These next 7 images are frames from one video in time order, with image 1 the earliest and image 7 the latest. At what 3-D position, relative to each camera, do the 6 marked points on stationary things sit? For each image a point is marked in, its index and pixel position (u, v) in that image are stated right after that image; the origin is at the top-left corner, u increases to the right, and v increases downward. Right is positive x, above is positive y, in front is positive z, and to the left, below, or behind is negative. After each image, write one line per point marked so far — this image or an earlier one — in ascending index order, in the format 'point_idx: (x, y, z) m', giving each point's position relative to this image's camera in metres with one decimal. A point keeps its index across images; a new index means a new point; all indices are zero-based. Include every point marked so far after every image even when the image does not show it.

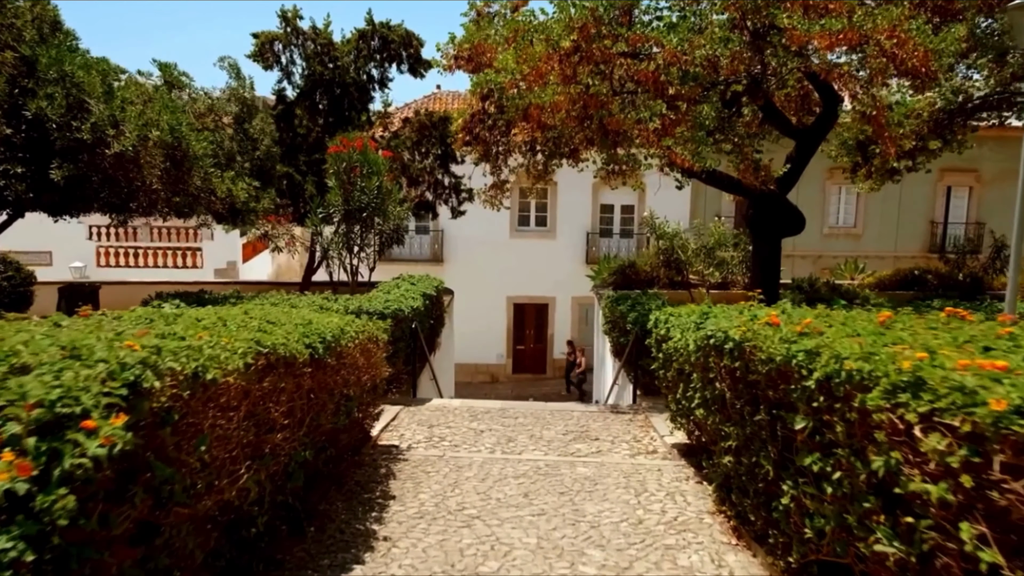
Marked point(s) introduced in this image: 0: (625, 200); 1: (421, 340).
0: (+2.1, +1.7, +16.9) m
1: (-0.8, -0.4, +7.4) m
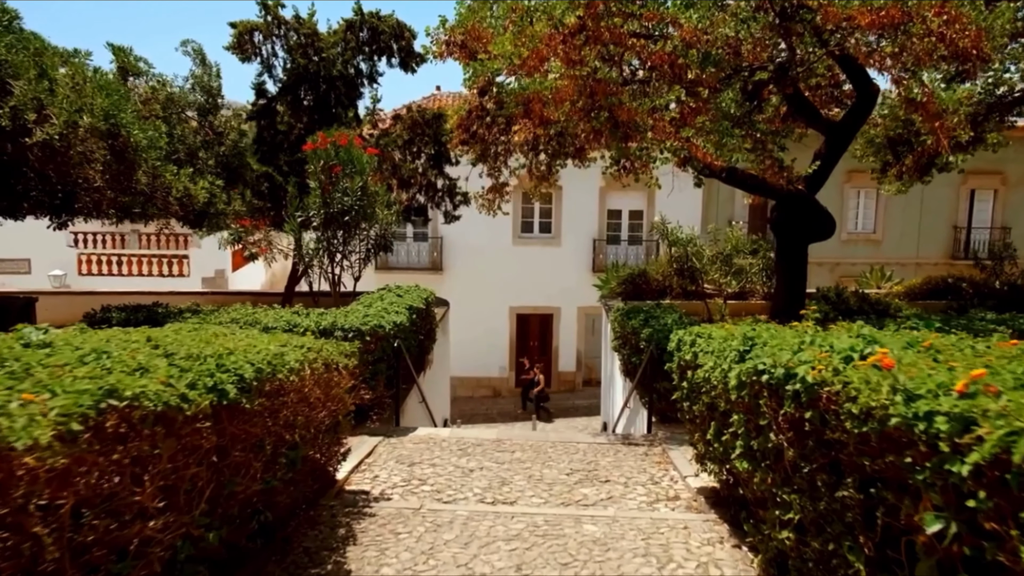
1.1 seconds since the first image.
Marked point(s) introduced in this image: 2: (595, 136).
0: (+2.2, +1.5, +16.0) m
1: (-0.8, -0.5, +6.5) m
2: (+0.6, +1.1, +6.7) m
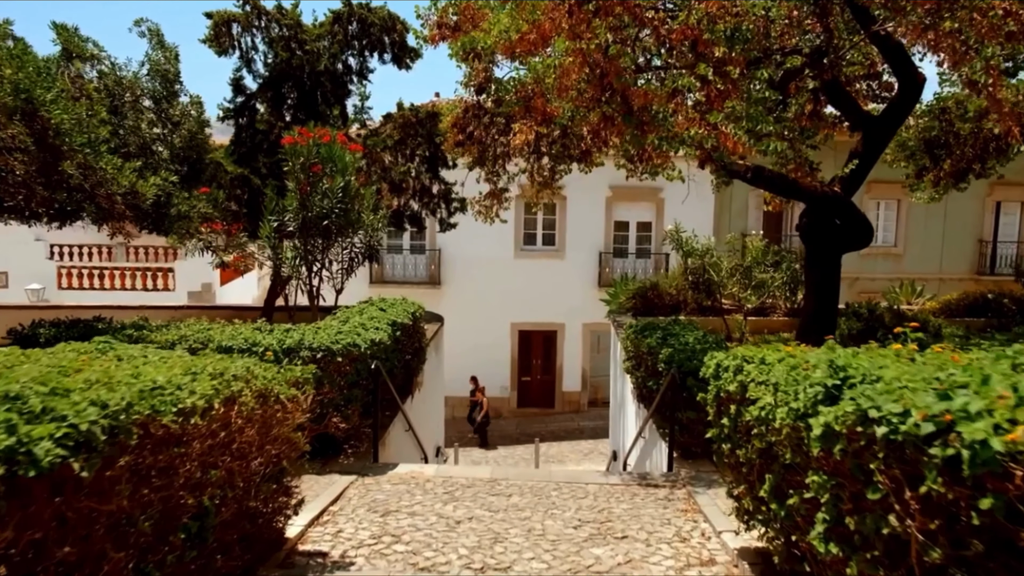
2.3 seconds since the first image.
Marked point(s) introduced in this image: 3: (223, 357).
0: (+2.2, +1.2, +15.1) m
1: (-0.8, -0.6, +5.7) m
2: (+0.6, +1.1, +5.9) m
3: (-1.1, -0.3, +3.4) m
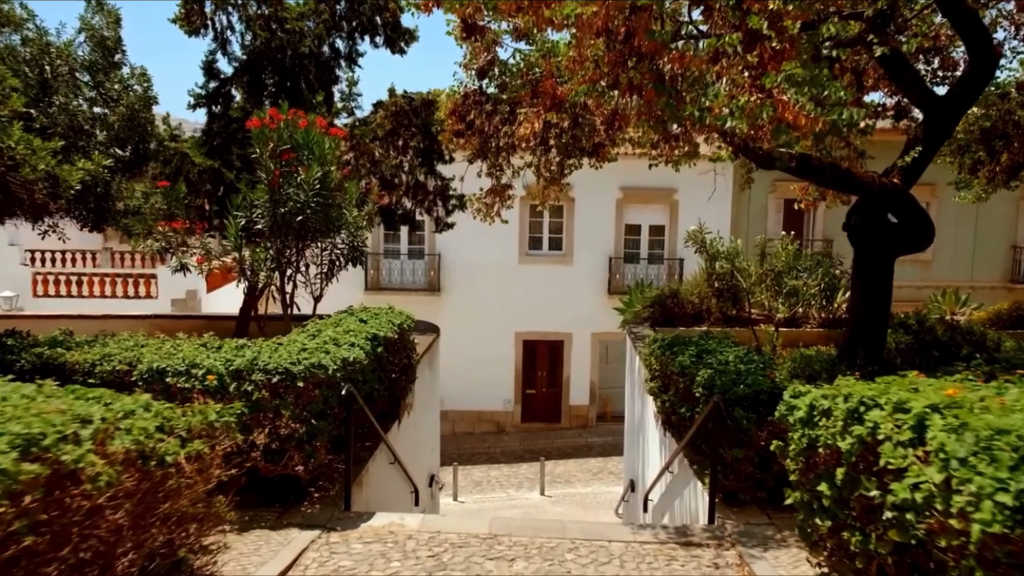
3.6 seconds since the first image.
0: (+2.3, +1.1, +14.2) m
1: (-0.8, -0.7, +4.7) m
2: (+0.7, +1.0, +4.9) m
3: (-1.1, -0.3, +2.4) m
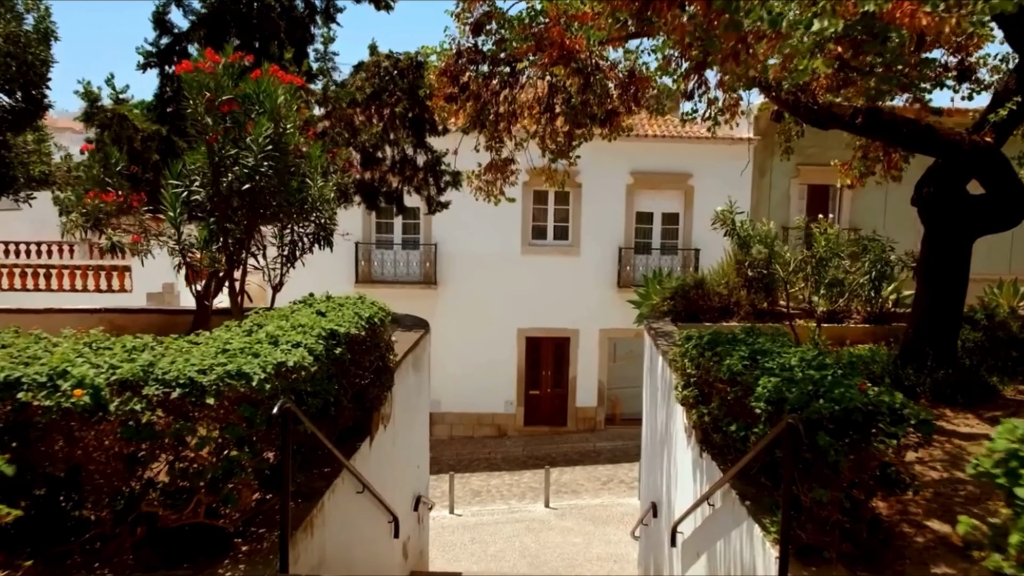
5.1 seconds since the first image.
0: (+2.3, +1.2, +13.0) m
1: (-0.8, -0.6, +3.5) m
2: (+0.6, +1.1, +3.7) m
3: (-1.1, -0.2, +1.2) m
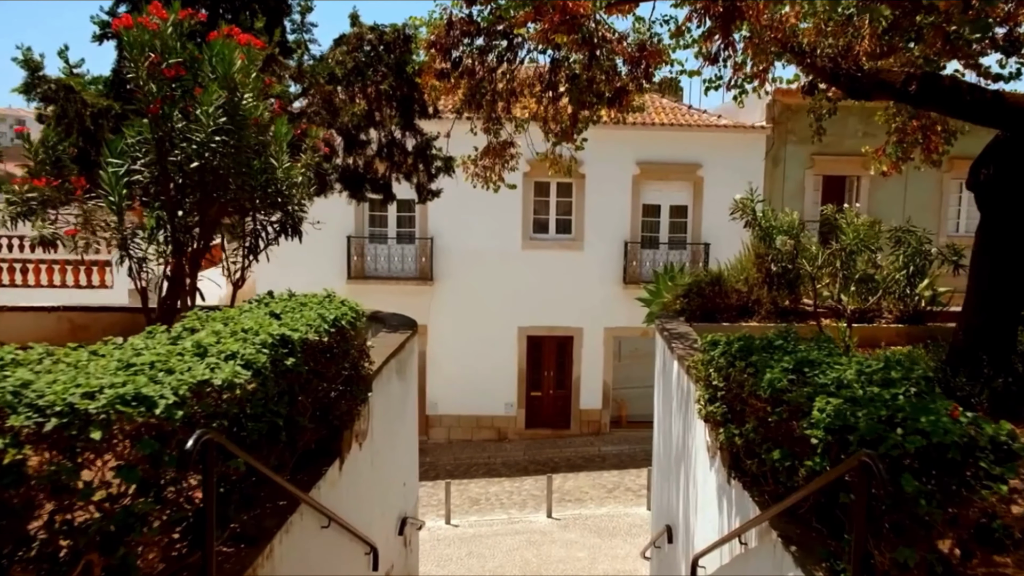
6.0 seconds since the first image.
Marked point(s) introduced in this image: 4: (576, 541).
0: (+2.3, +1.3, +12.3) m
1: (-0.8, -0.6, +2.8) m
2: (+0.6, +1.1, +3.0) m
3: (-1.1, -0.2, +0.5) m
4: (+0.7, -2.6, +9.2) m
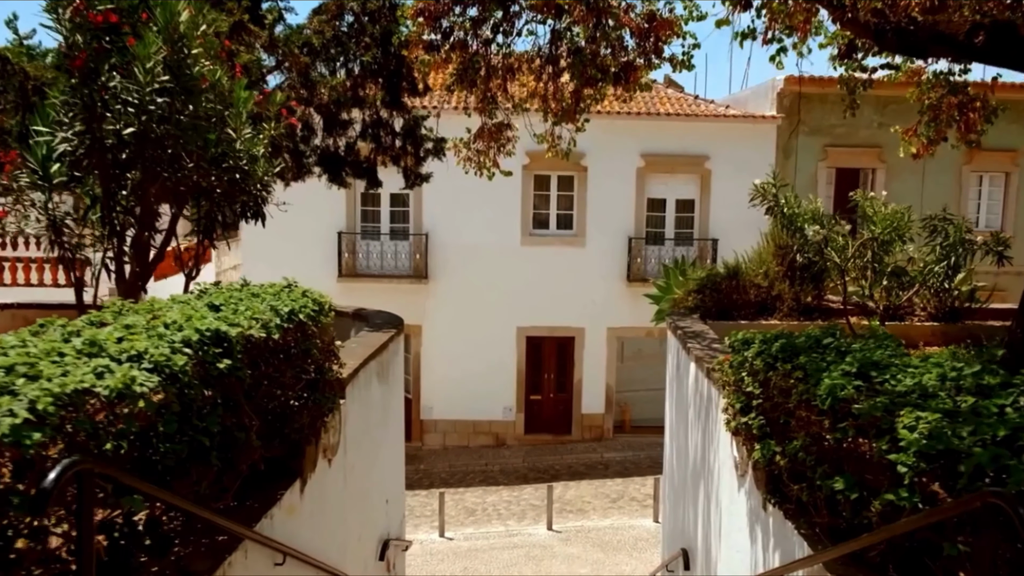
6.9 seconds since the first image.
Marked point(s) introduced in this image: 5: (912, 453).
0: (+2.3, +1.3, +11.6) m
1: (-0.8, -0.5, +2.2) m
2: (+0.6, +1.1, +2.4) m
3: (-1.2, -0.2, -0.1) m
4: (+0.6, -2.6, +8.6) m
5: (+0.9, -0.4, +2.0) m
